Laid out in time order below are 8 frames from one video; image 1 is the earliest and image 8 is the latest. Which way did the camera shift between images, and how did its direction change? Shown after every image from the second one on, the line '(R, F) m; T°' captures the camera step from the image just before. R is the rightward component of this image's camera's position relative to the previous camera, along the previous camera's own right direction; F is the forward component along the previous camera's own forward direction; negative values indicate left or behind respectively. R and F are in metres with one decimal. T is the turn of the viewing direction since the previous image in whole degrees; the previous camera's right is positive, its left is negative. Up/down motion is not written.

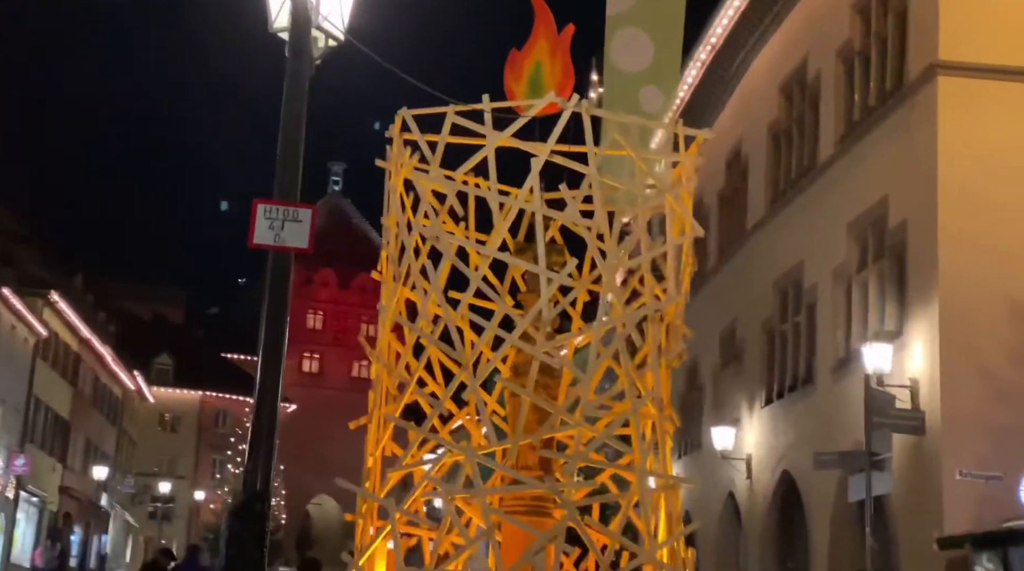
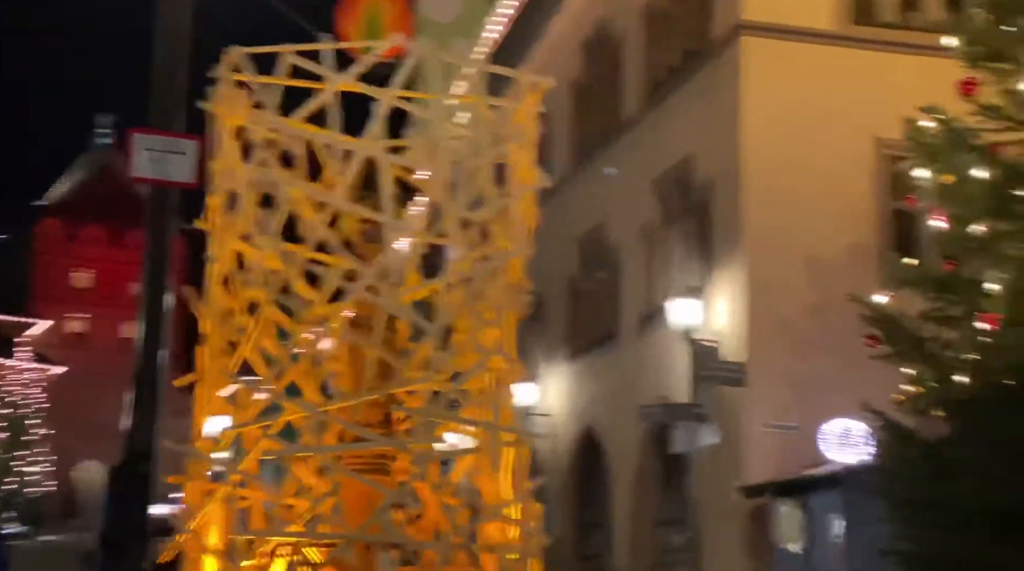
(-0.3, +0.1) m; +8°
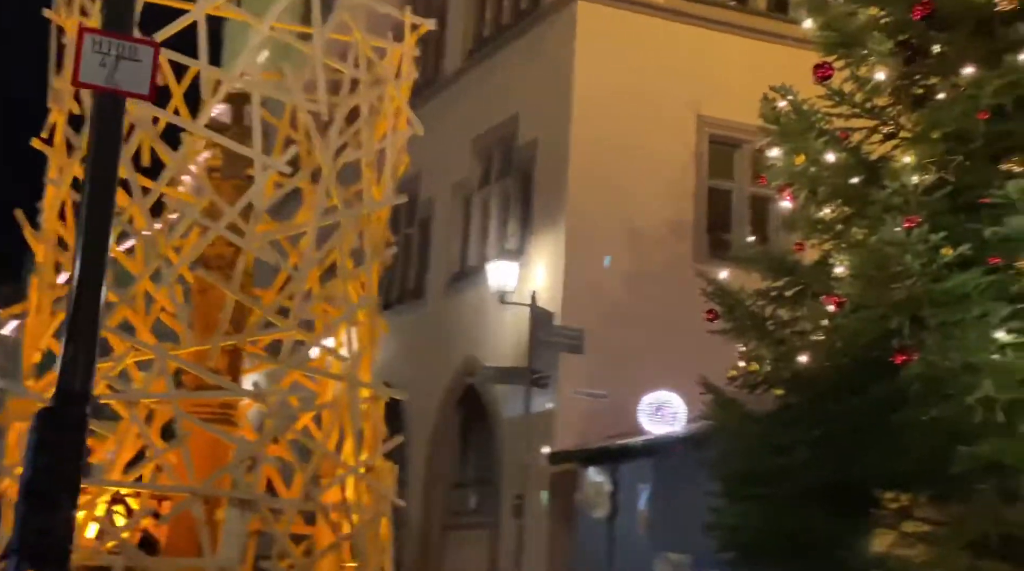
(-0.5, +0.2) m; +9°
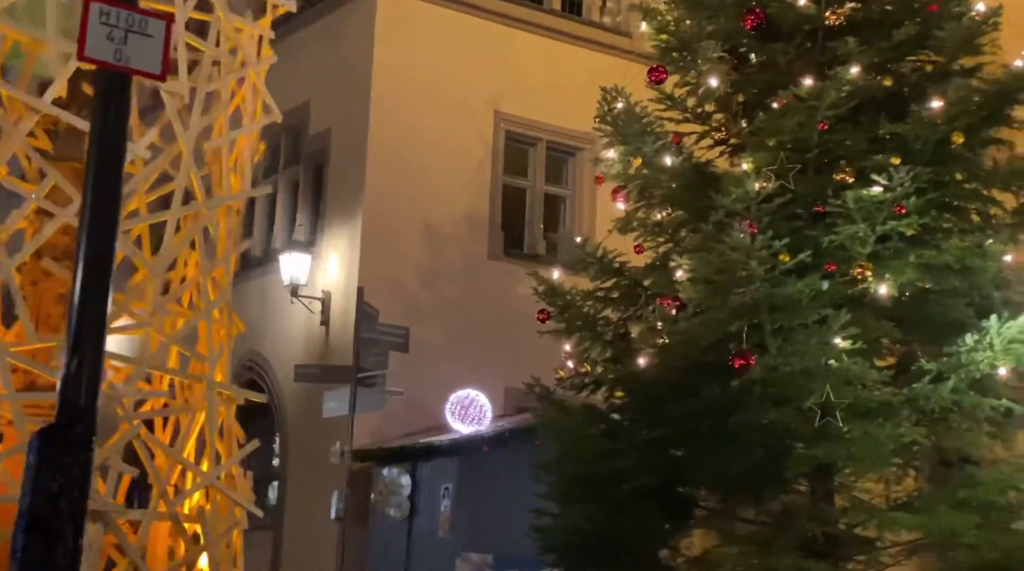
(-0.6, +0.2) m; +10°
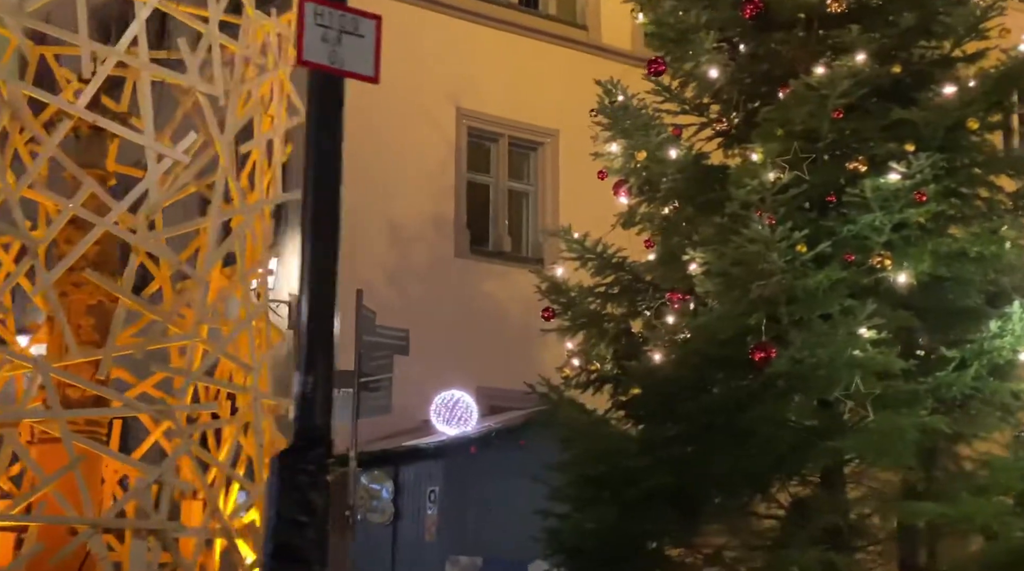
(-0.6, +0.2) m; +4°
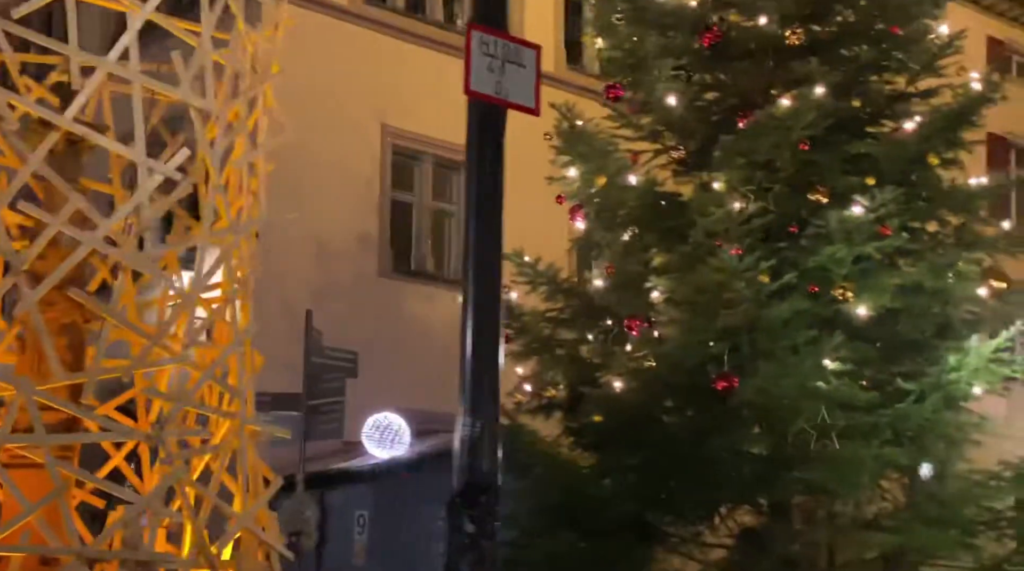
(-0.5, +0.1) m; +5°
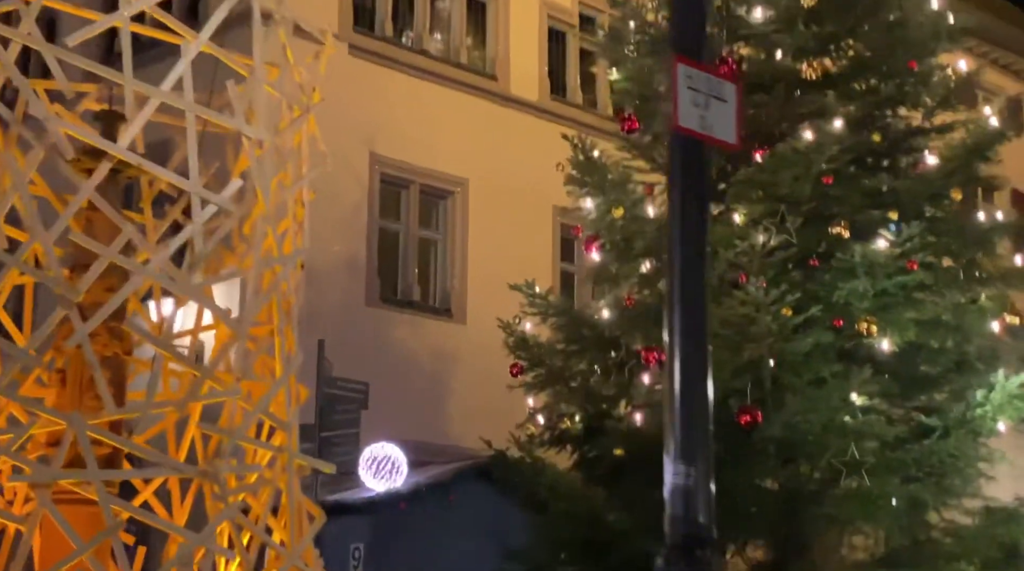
(-0.4, +0.1) m; +3°
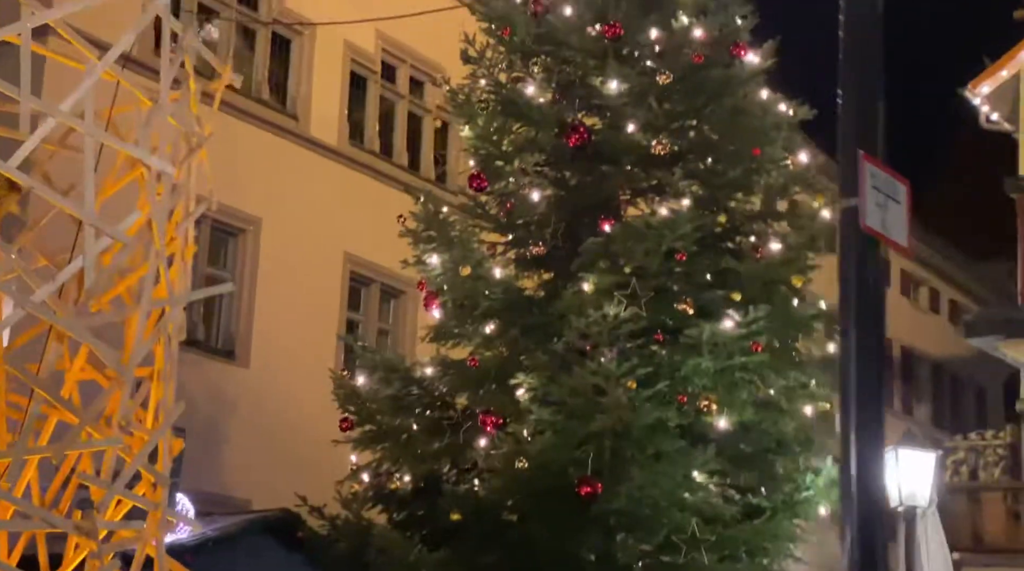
(-0.7, +0.2) m; +10°
